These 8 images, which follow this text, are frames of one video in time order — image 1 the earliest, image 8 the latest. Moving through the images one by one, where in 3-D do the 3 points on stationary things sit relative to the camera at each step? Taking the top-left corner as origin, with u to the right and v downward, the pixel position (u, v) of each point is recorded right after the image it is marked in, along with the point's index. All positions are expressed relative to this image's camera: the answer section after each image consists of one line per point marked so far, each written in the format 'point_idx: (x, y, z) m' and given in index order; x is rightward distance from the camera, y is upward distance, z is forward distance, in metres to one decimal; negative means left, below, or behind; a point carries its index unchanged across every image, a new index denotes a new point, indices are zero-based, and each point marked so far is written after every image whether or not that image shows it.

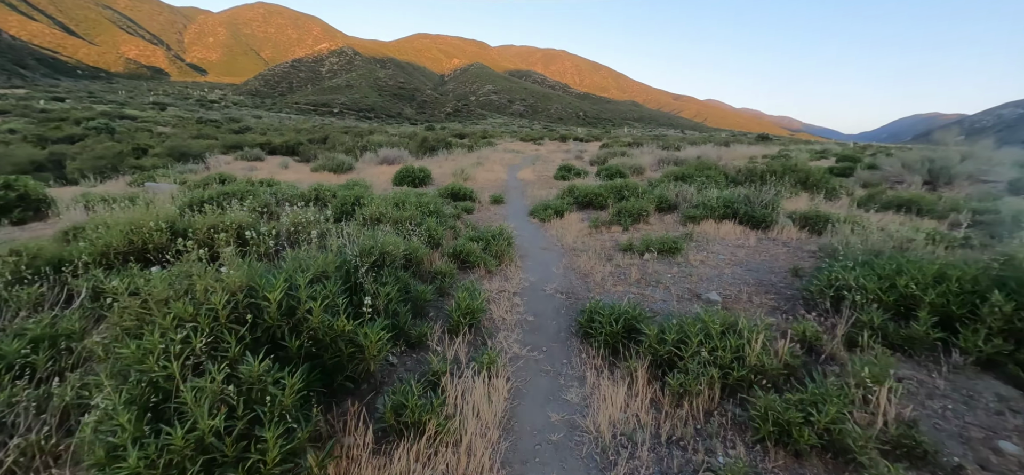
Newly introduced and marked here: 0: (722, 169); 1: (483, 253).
0: (+7.2, +2.4, +14.5) m
1: (-0.4, -0.2, +6.2) m
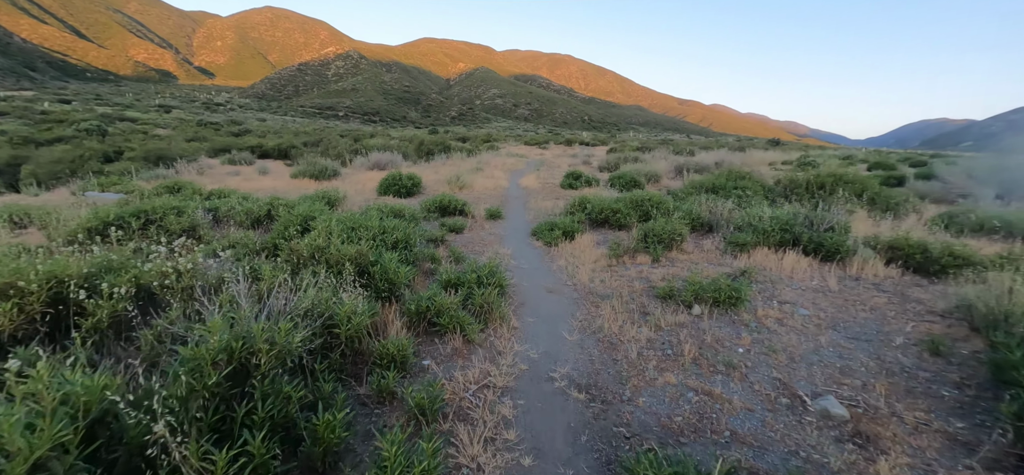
0: (+7.2, +1.8, +12.5) m
1: (-0.5, -0.7, +4.2) m
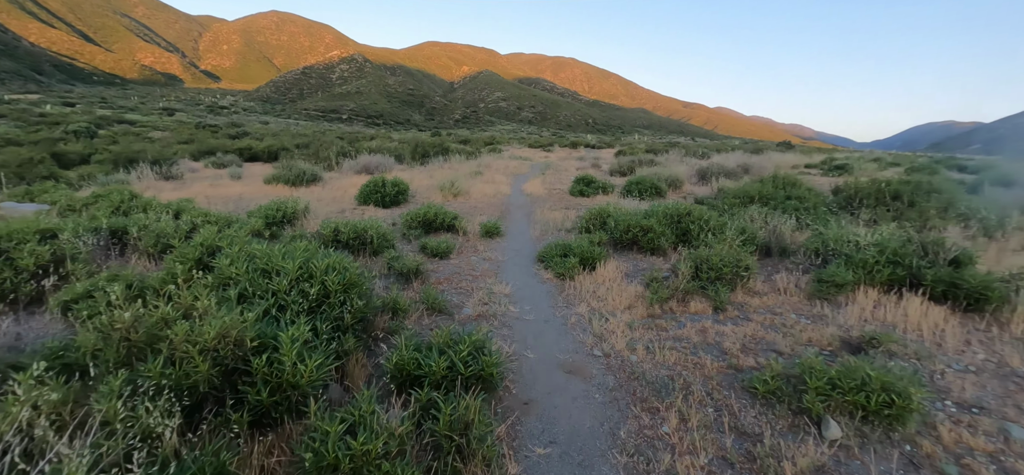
0: (+7.3, +1.3, +10.4) m
1: (-0.5, -1.1, +2.2) m
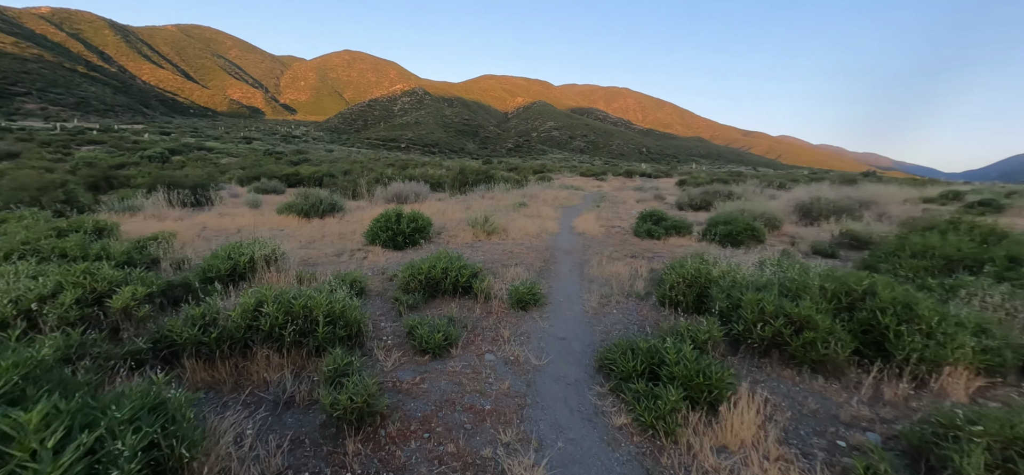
0: (+8.1, 0.0, +6.9) m
1: (-0.7, -1.6, -0.5) m
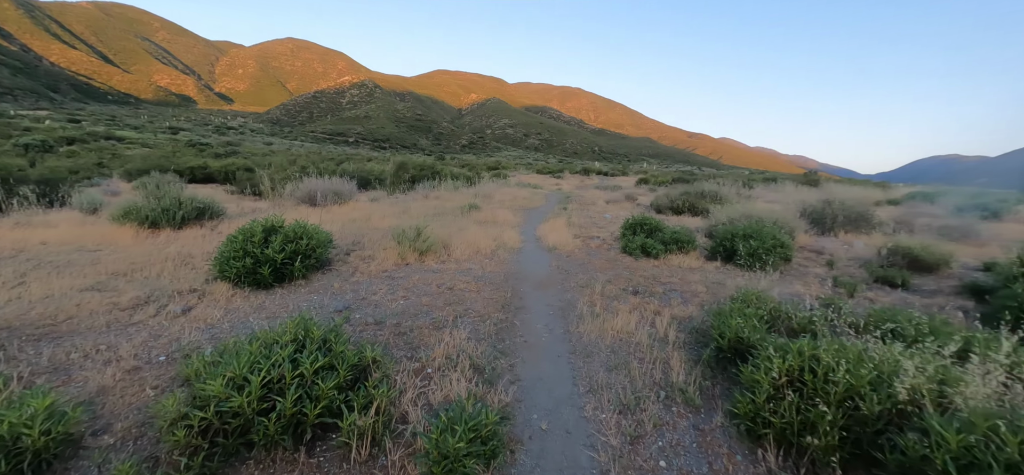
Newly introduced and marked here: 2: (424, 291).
0: (+7.5, -0.3, +4.6) m
1: (-0.5, -2.1, -3.7) m
2: (-1.1, -0.7, +5.3) m
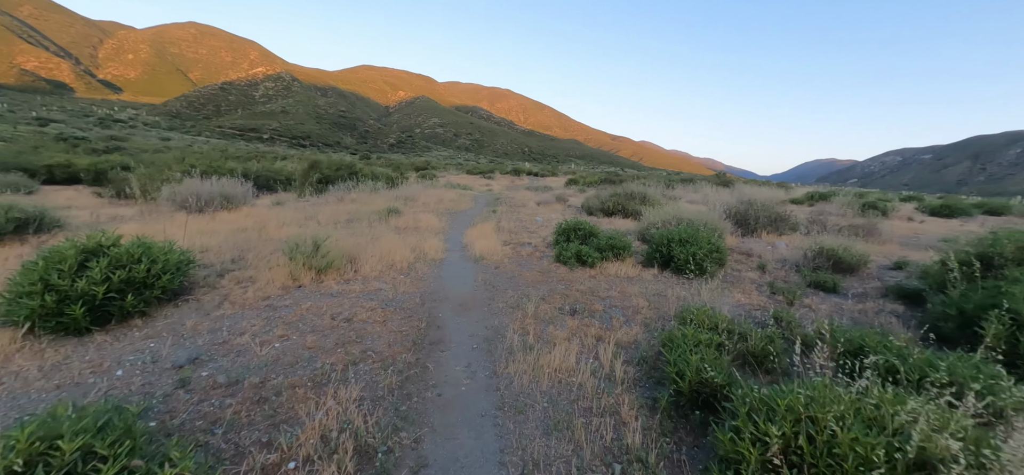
0: (+6.6, -0.3, +4.8) m
1: (+0.1, -2.2, -4.7) m
2: (-2.0, -0.9, +4.1) m
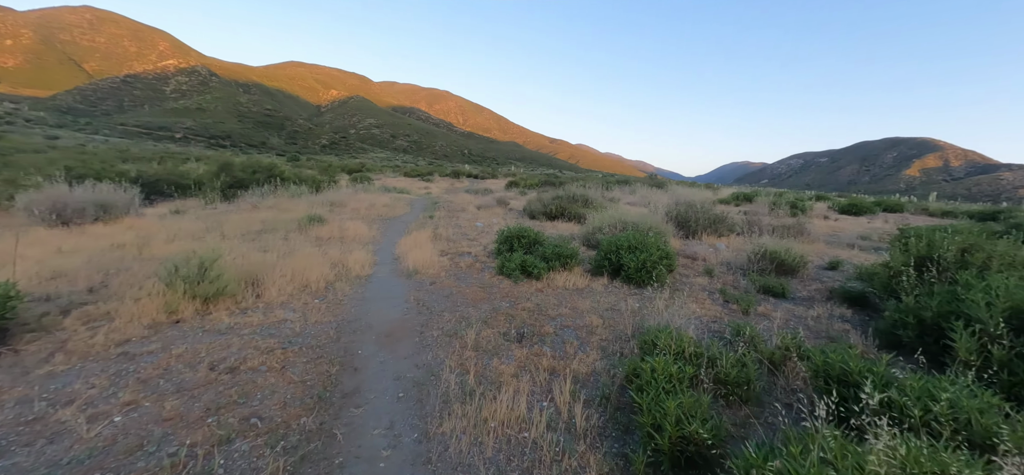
0: (+5.9, -0.3, +4.9) m
1: (+0.8, -2.3, -5.3) m
2: (-2.5, -1.1, +3.1) m
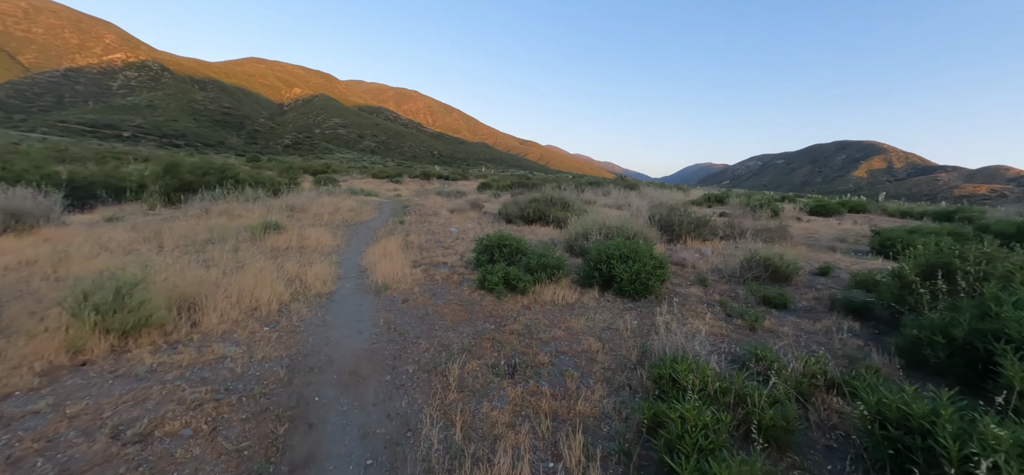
0: (+5.8, -0.4, +4.7) m
1: (+1.4, -2.4, -5.9) m
2: (-2.5, -1.2, +2.3) m
